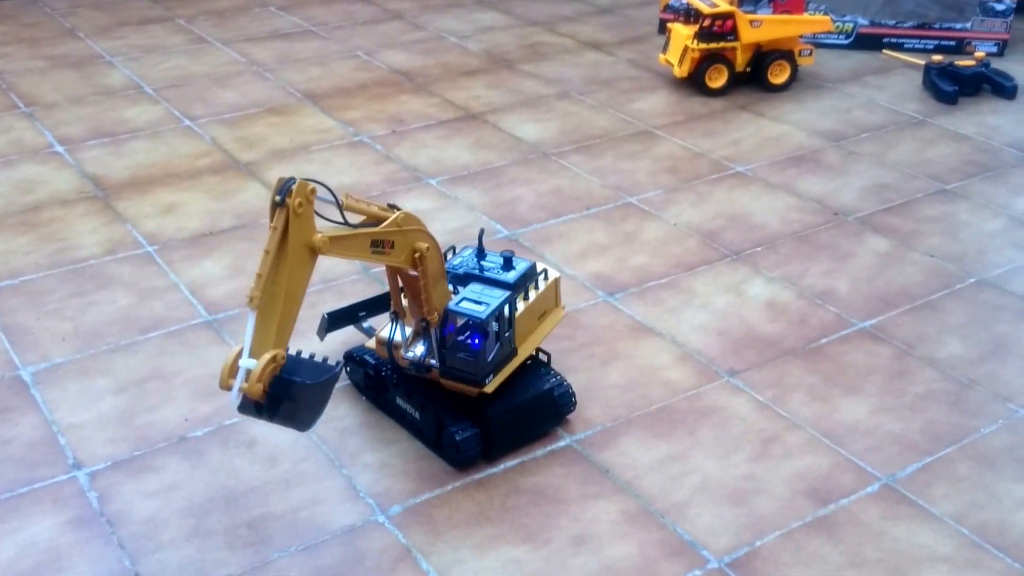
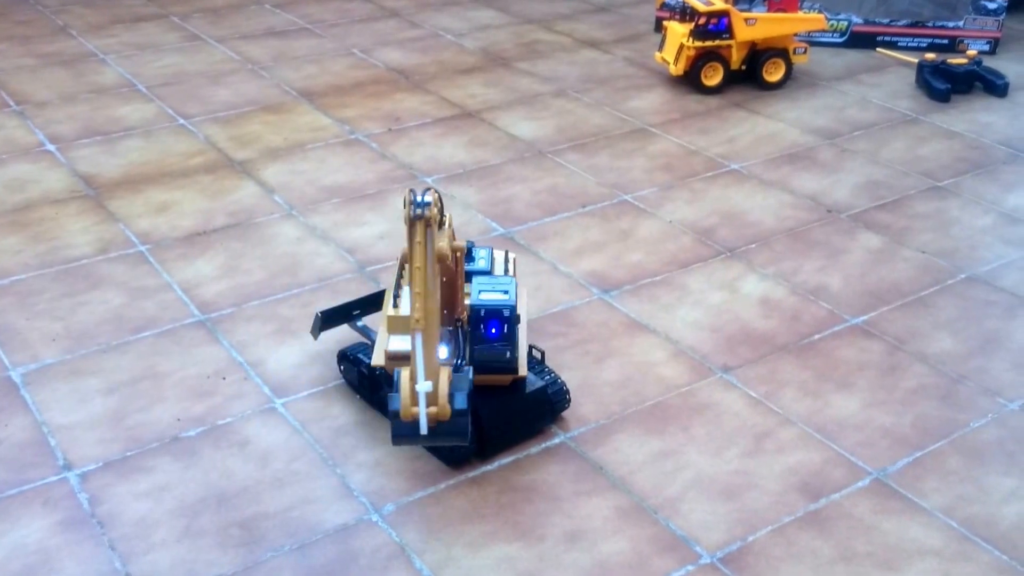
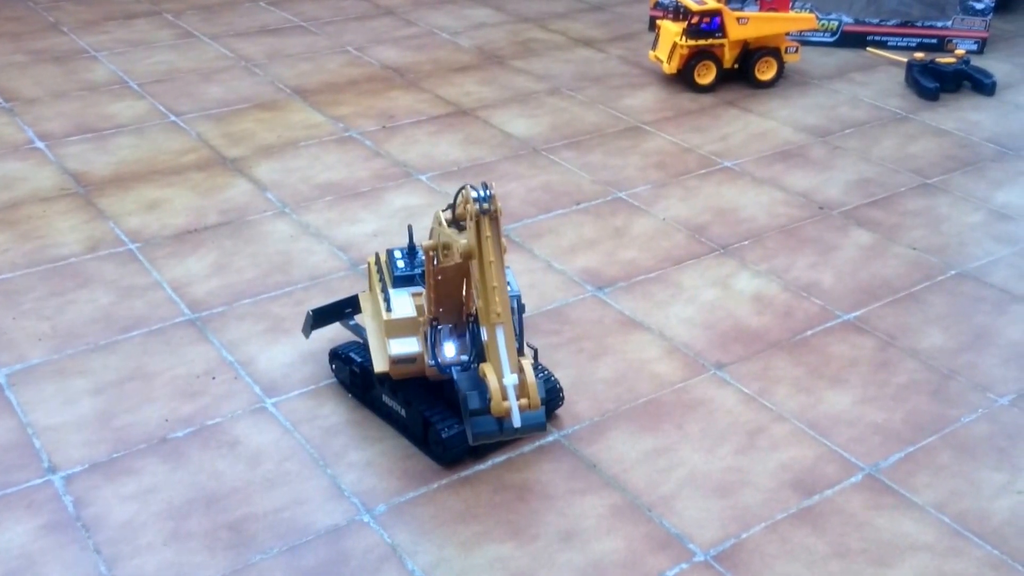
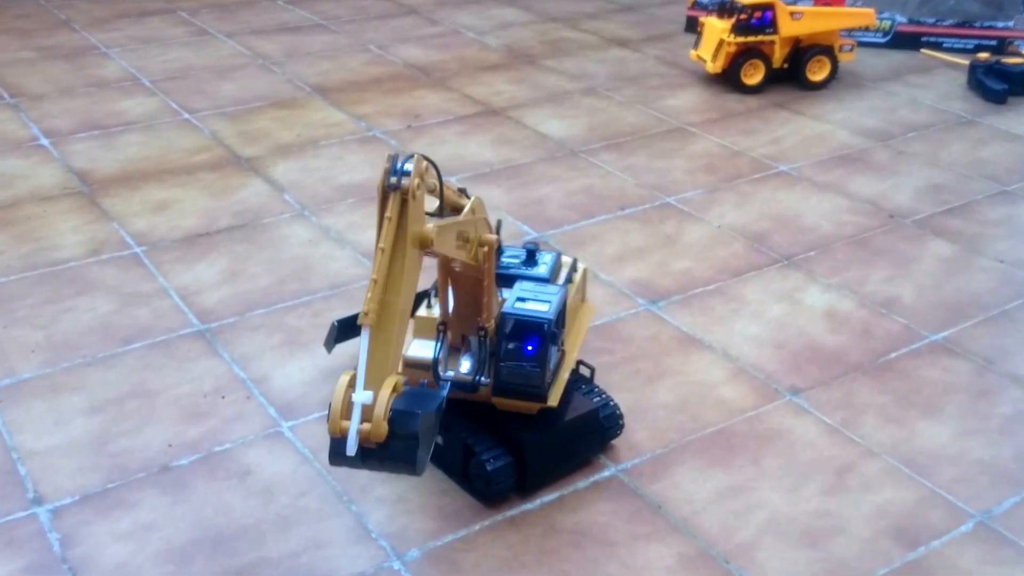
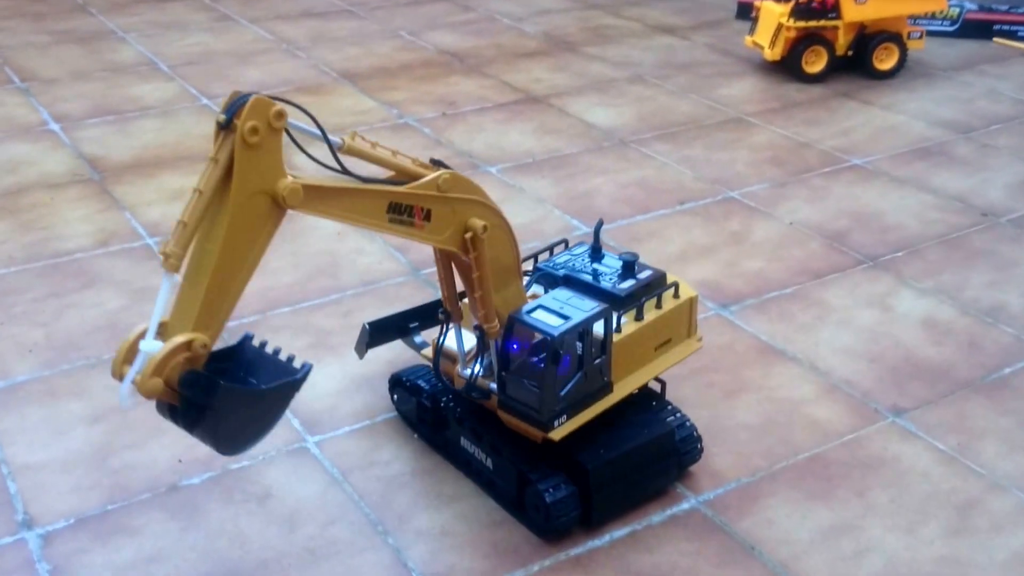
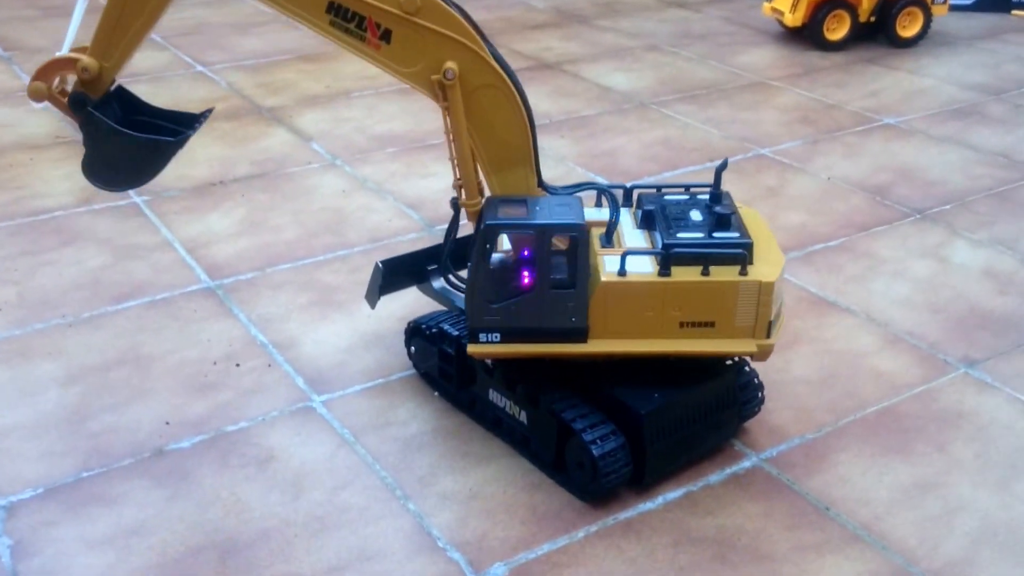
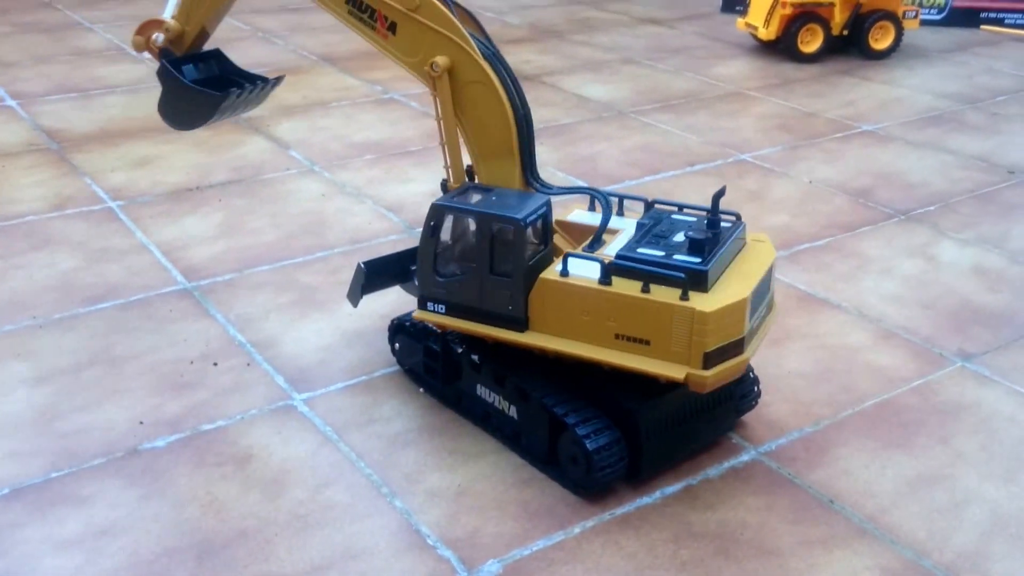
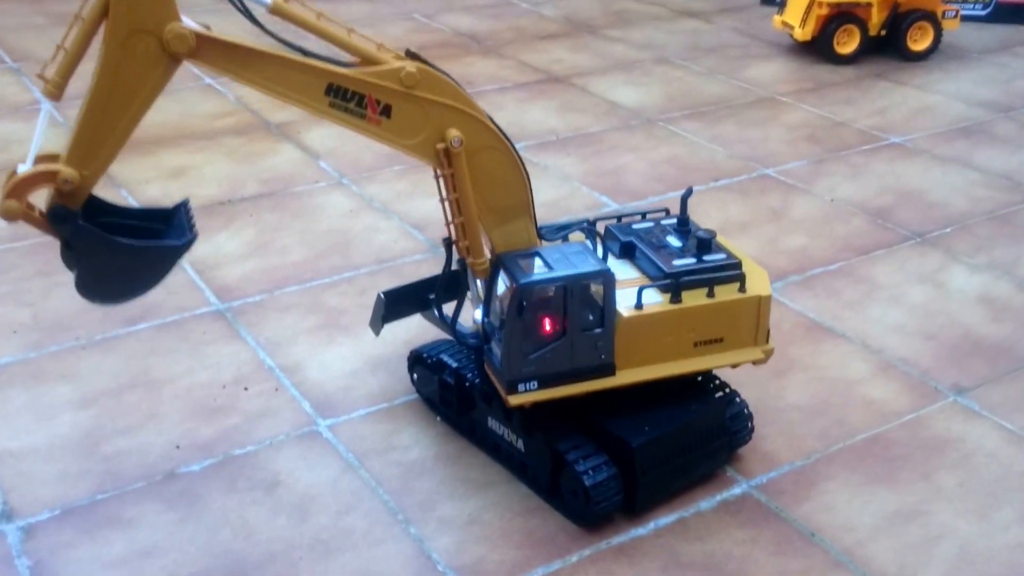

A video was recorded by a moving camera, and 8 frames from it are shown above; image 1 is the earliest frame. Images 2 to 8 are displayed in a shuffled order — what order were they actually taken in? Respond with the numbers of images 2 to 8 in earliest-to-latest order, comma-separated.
2, 3, 4, 5, 8, 6, 7
